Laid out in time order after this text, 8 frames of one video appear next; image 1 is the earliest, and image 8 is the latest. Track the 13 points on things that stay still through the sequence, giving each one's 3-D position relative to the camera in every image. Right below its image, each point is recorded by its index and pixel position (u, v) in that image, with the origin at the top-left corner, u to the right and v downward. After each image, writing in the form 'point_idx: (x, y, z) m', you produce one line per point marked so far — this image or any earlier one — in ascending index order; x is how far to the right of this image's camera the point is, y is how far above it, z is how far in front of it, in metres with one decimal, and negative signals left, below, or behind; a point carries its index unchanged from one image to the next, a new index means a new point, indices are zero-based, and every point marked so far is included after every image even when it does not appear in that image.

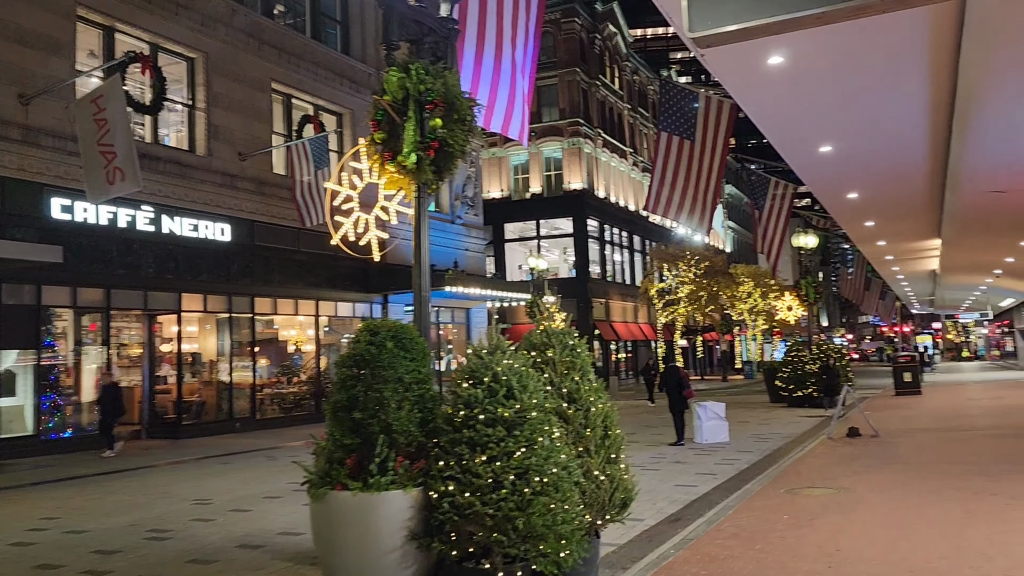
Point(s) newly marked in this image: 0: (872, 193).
0: (+7.9, +2.2, +18.2) m
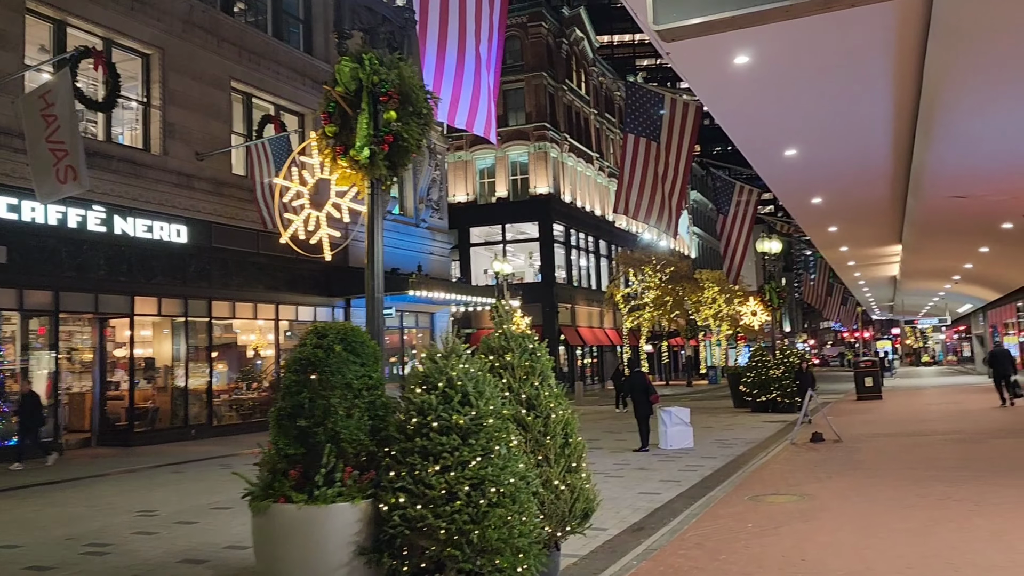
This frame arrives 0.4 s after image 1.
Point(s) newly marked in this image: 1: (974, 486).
0: (+7.1, +2.0, +18.3) m
1: (+5.5, -2.4, +9.8) m
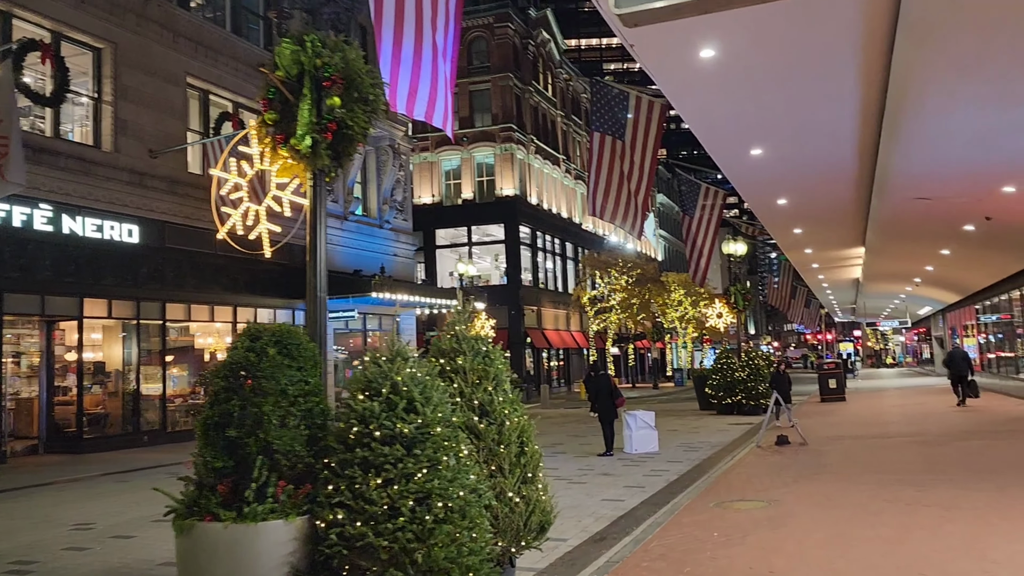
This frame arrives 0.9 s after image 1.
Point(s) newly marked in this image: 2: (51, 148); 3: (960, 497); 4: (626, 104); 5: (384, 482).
0: (+6.3, +2.0, +18.2) m
1: (+5.0, -2.4, +9.7) m
2: (-10.3, +3.1, +18.4) m
3: (+5.0, -2.4, +9.2) m
4: (+2.1, +3.4, +15.2) m
5: (-0.7, -1.1, +4.8) m
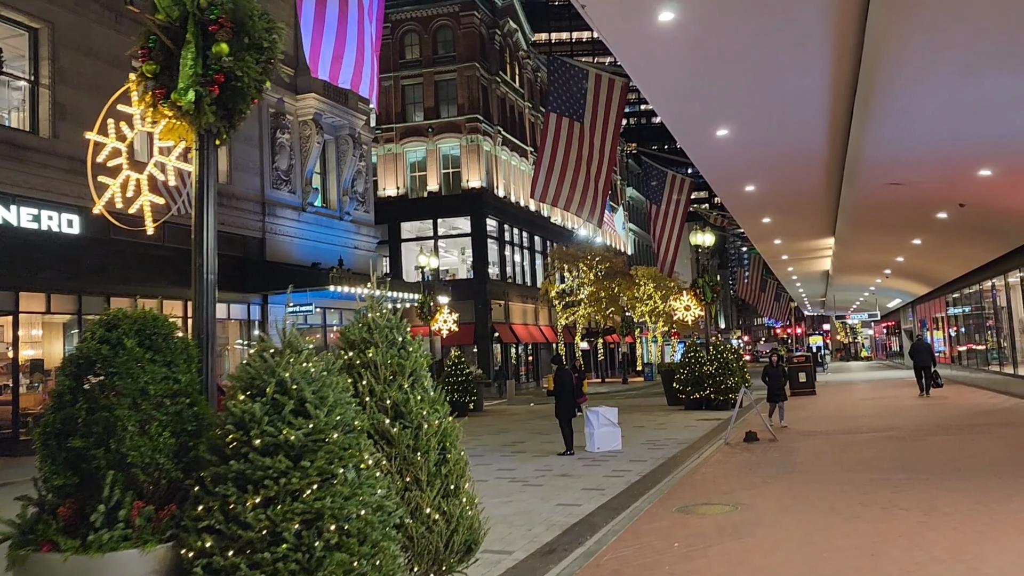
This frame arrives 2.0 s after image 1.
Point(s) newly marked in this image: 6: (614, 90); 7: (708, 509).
0: (+5.4, +2.2, +17.5) m
1: (+4.4, -2.2, +9.0) m
2: (-11.2, +3.3, +17.2) m
3: (+4.4, -2.2, +8.6) m
4: (+1.3, +3.6, +14.4) m
5: (-1.2, -1.0, +3.9) m
6: (+1.8, +3.4, +14.5) m
7: (+2.1, -2.4, +9.1) m
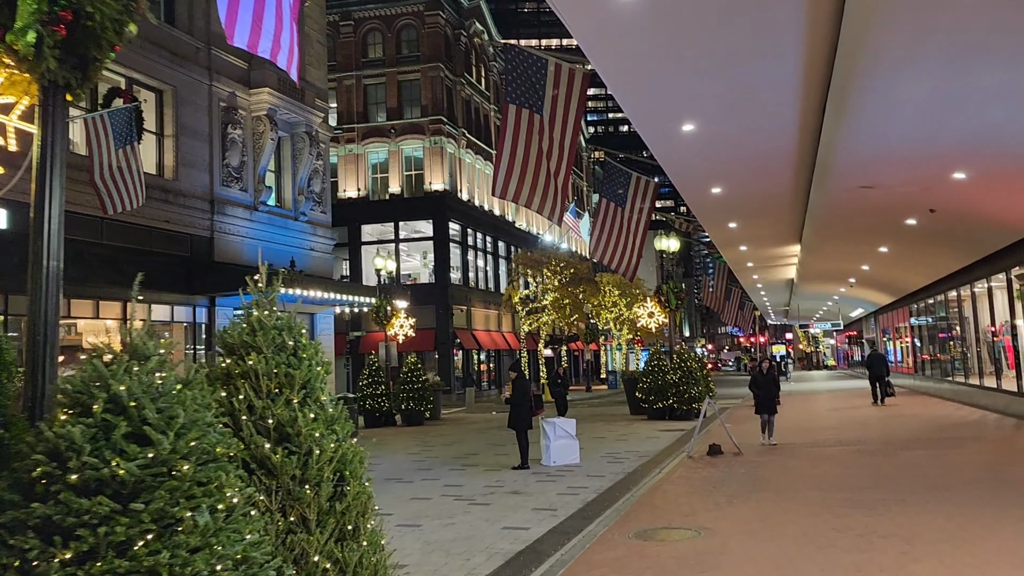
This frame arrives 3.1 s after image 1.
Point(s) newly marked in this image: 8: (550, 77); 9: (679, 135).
0: (+4.6, +2.1, +16.8) m
1: (+3.8, -2.3, +8.2) m
2: (-12.0, +3.3, +15.9) m
3: (+3.9, -2.2, +7.8) m
4: (+0.5, +3.5, +13.6) m
5: (-1.5, -0.9, +2.9) m
6: (+1.0, +3.4, +13.7) m
7: (+1.5, -2.4, +8.2) m
8: (+0.6, +3.4, +13.7) m
9: (+2.7, +2.4, +13.3) m
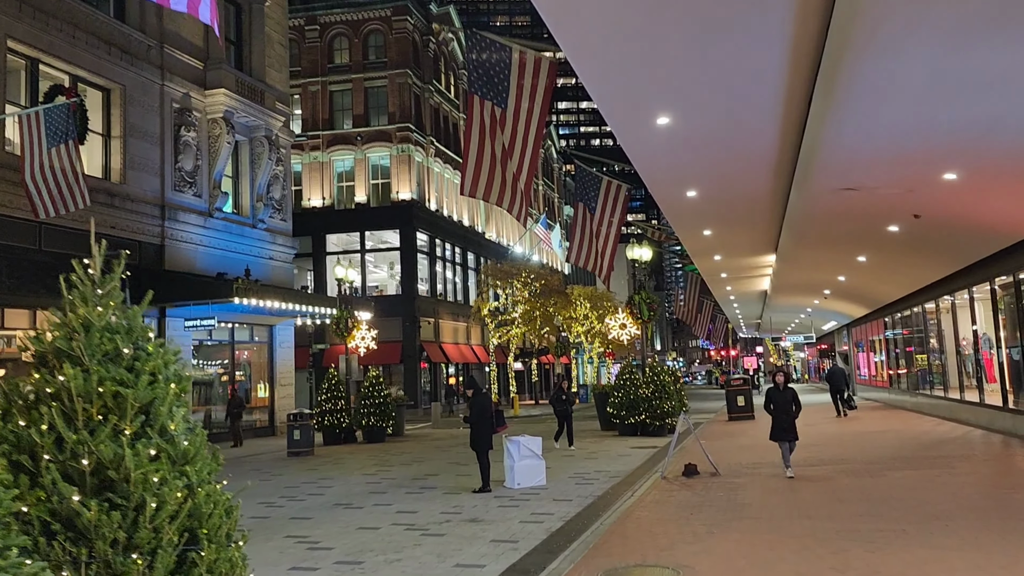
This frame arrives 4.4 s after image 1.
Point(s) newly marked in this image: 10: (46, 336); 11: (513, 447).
0: (+3.9, +1.9, +15.9) m
1: (+3.4, -2.3, +7.3) m
2: (-12.7, +3.2, +14.5) m
3: (+3.5, -2.3, +6.9) m
4: (-0.1, +3.4, +12.6) m
5: (-1.8, -0.9, +1.8) m
6: (+0.4, +3.2, +12.7) m
7: (+1.1, -2.5, +7.2) m
8: (0.0, +3.3, +12.7) m
9: (+2.1, +2.3, +12.4) m
10: (-1.6, -0.2, +2.9) m
11: (0.0, -2.6, +13.3) m
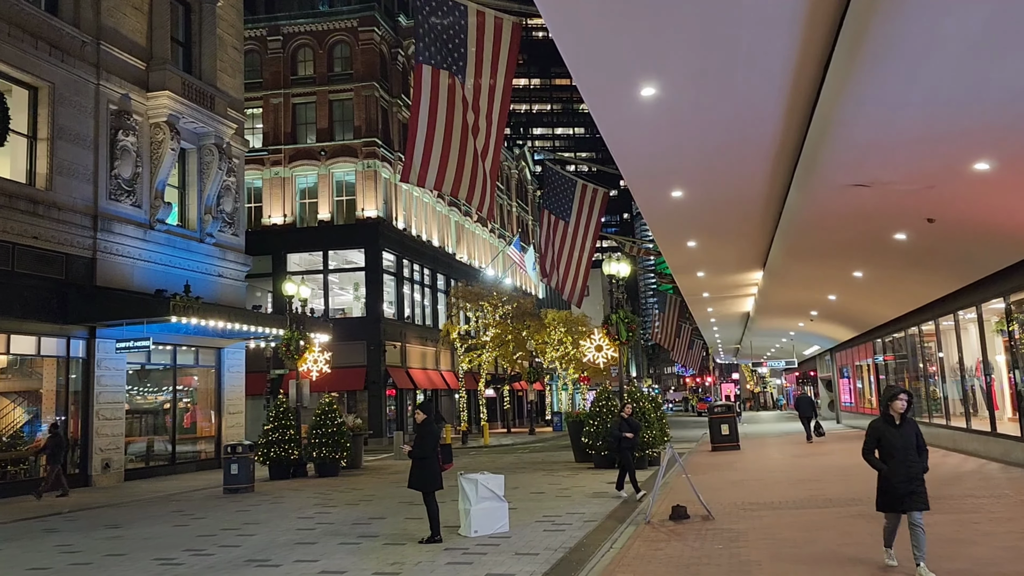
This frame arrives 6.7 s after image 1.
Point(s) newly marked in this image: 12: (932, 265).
0: (+3.2, +1.7, +14.1) m
1: (+3.0, -2.3, +5.2) m
2: (-13.3, +3.1, +12.1) m
3: (+3.0, -2.2, +4.8) m
4: (-0.6, +3.3, +10.6) m
5: (-2.0, -0.6, -0.3) m
6: (-0.1, +3.1, +10.7) m
7: (+0.7, -2.4, +5.1) m
8: (-0.5, +3.2, +10.7) m
9: (+1.5, +2.2, +10.4) m
10: (-1.9, +0.1, +0.8) m
11: (-0.6, -2.7, +11.2) m
12: (+8.9, +0.5, +17.5) m
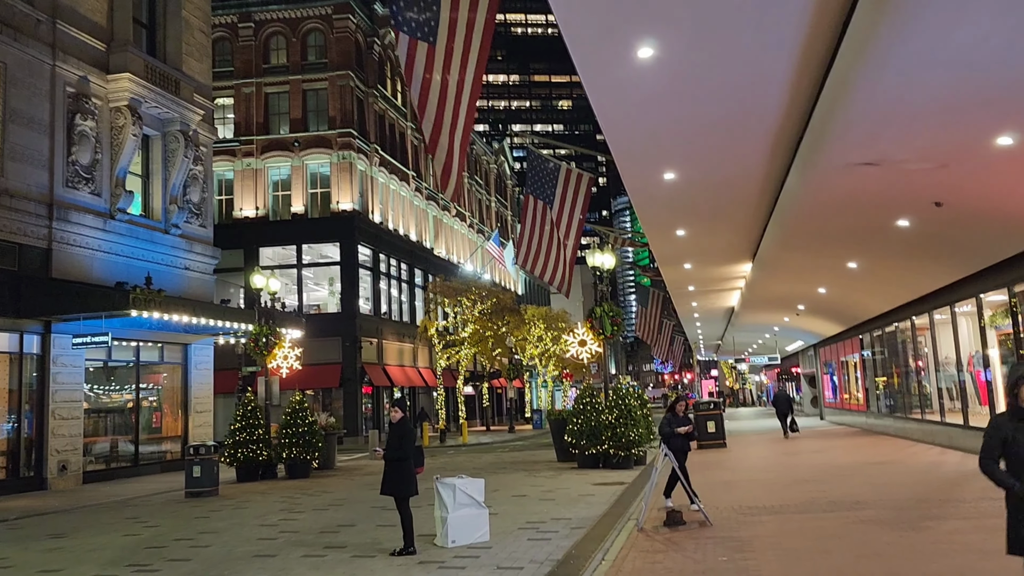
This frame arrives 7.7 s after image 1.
0: (+2.9, +1.9, +13.1) m
1: (+2.9, -2.1, +4.3) m
2: (-13.5, +3.3, +10.8) m
3: (+3.0, -2.1, +3.9) m
4: (-0.8, +3.5, +9.6) m
5: (-2.0, -0.5, -1.4) m
6: (-0.3, +3.3, +9.7) m
7: (+0.6, -2.2, +4.1) m
8: (-0.7, +3.4, +9.7) m
9: (+1.3, +2.4, +9.5) m
10: (-1.9, +0.2, -0.3) m
11: (-0.8, -2.5, +10.2) m
12: (+8.5, +0.7, +16.8) m
